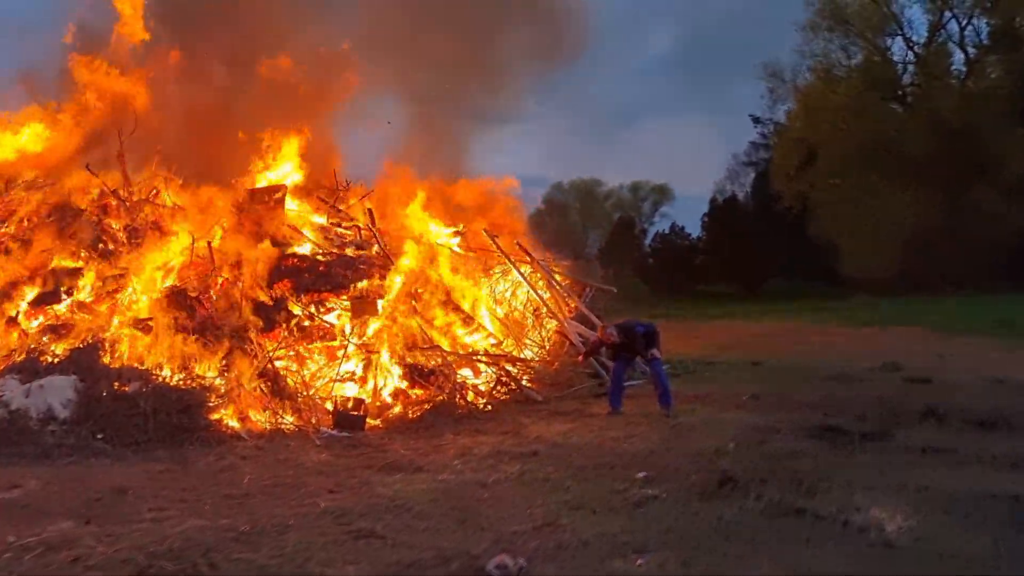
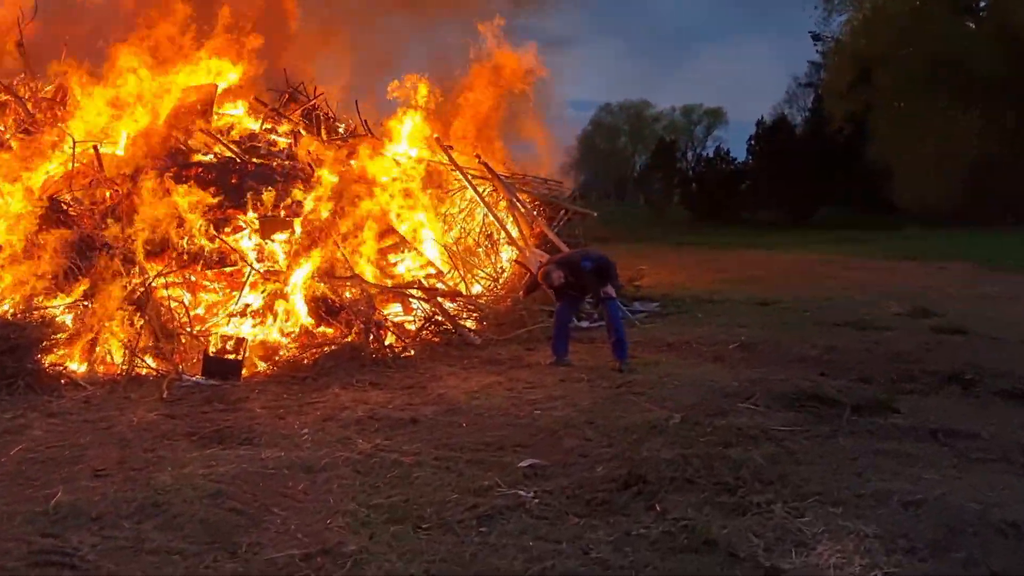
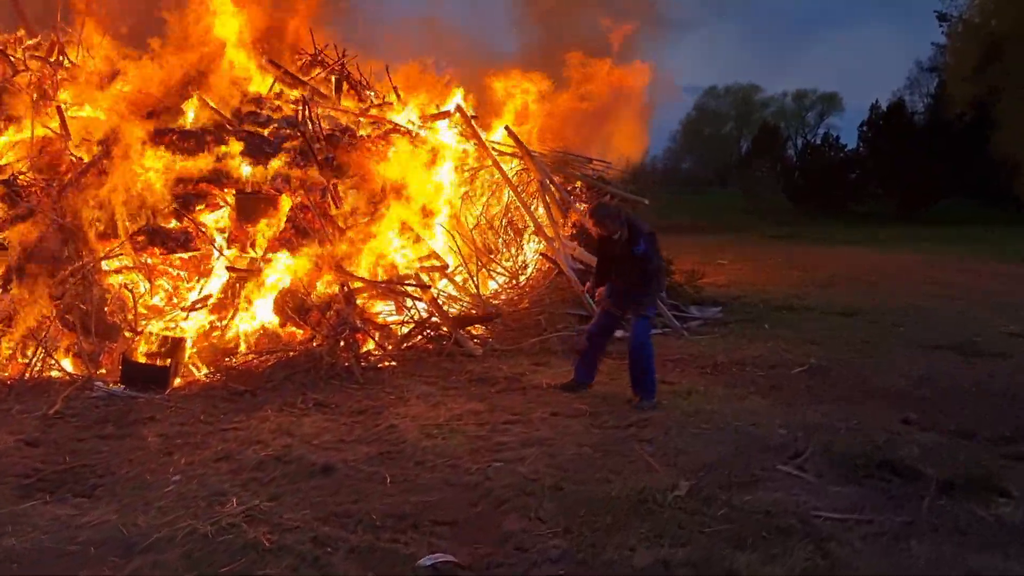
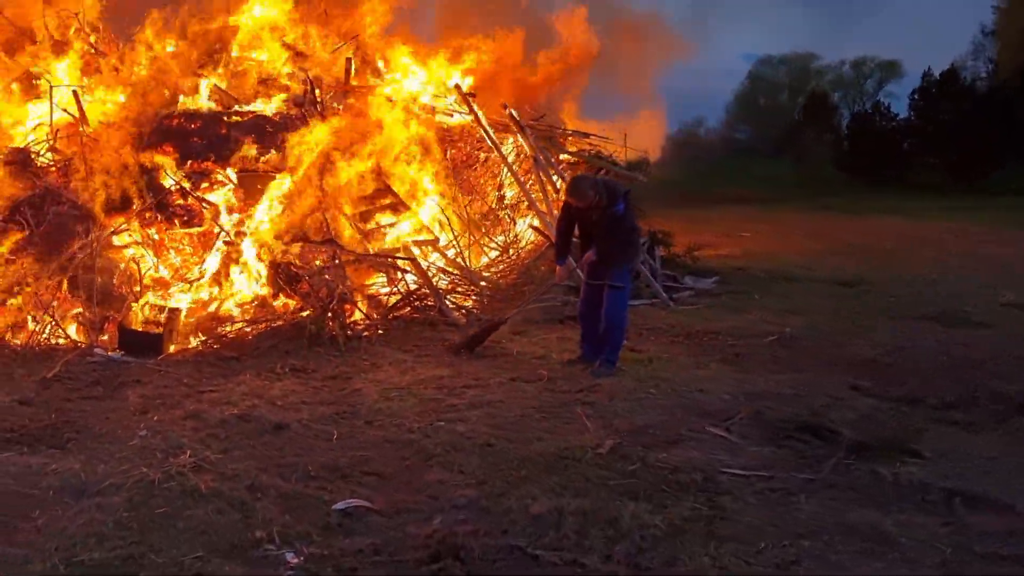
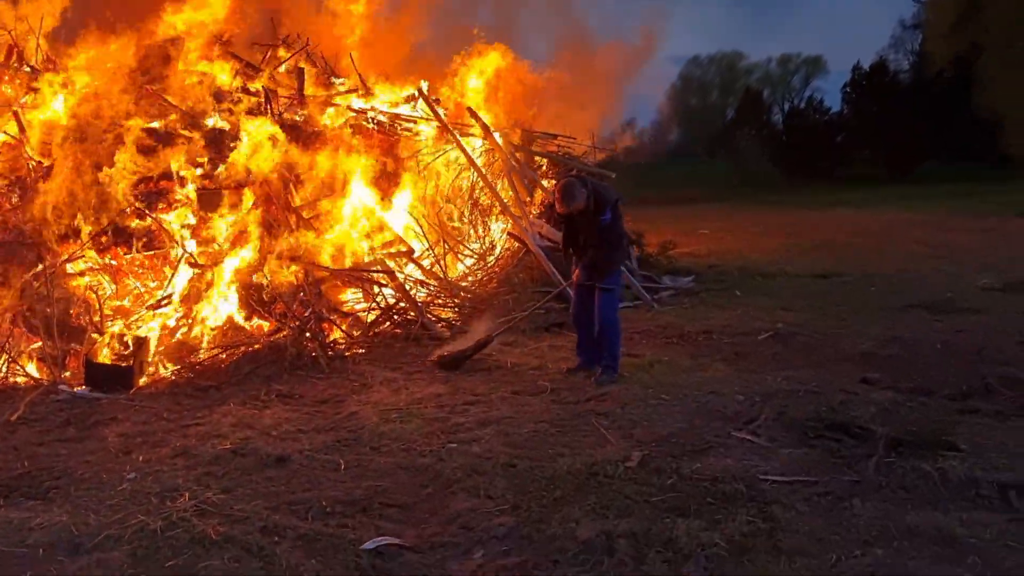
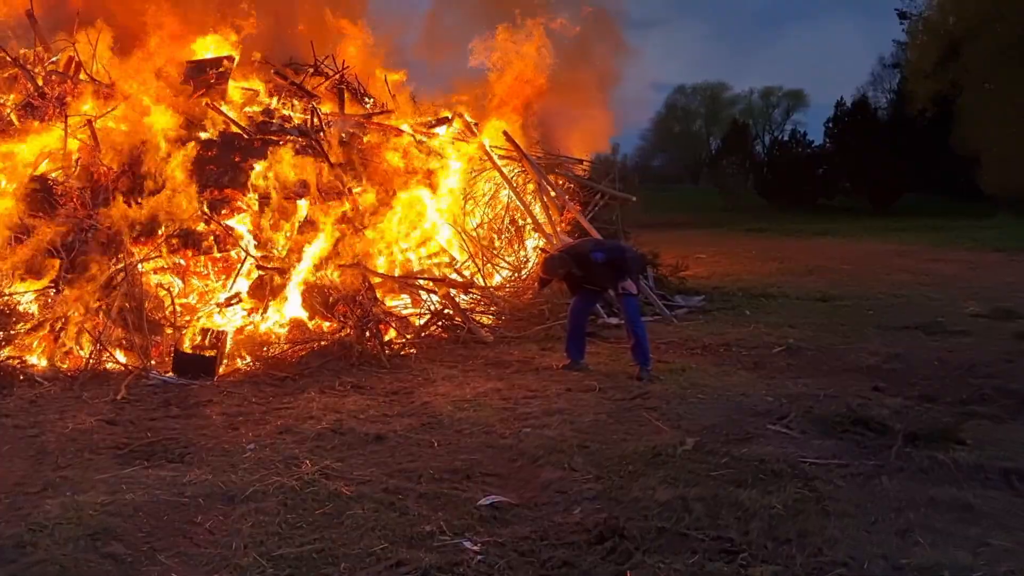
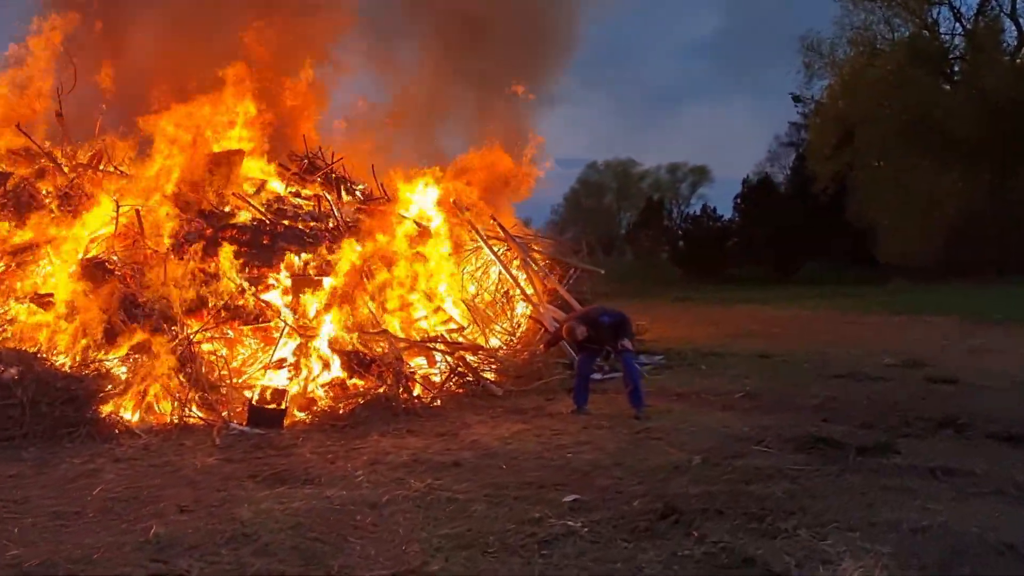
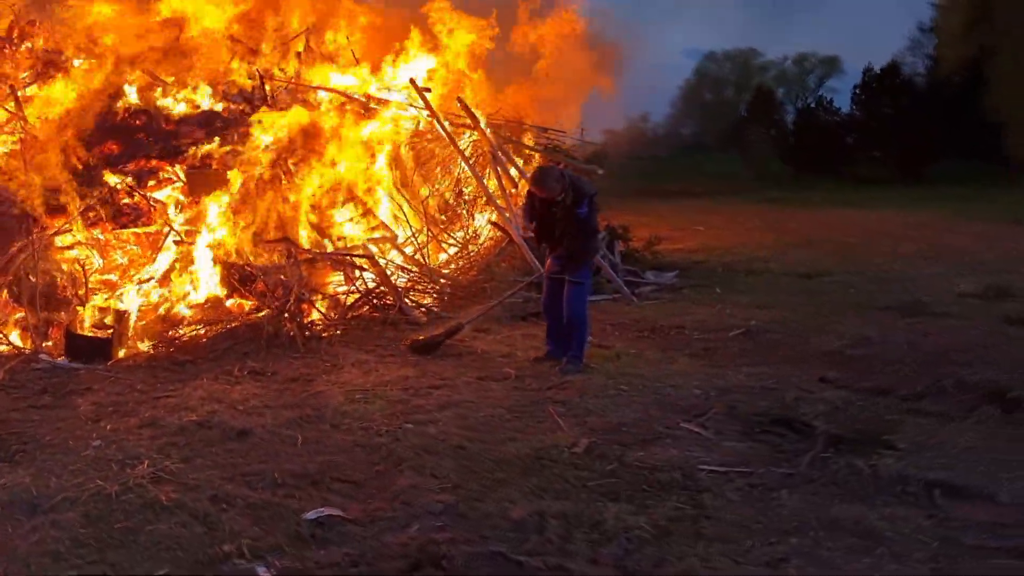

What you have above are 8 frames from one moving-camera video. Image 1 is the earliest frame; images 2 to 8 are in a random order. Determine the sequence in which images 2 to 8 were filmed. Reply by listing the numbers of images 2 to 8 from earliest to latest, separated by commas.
7, 2, 6, 3, 5, 8, 4
